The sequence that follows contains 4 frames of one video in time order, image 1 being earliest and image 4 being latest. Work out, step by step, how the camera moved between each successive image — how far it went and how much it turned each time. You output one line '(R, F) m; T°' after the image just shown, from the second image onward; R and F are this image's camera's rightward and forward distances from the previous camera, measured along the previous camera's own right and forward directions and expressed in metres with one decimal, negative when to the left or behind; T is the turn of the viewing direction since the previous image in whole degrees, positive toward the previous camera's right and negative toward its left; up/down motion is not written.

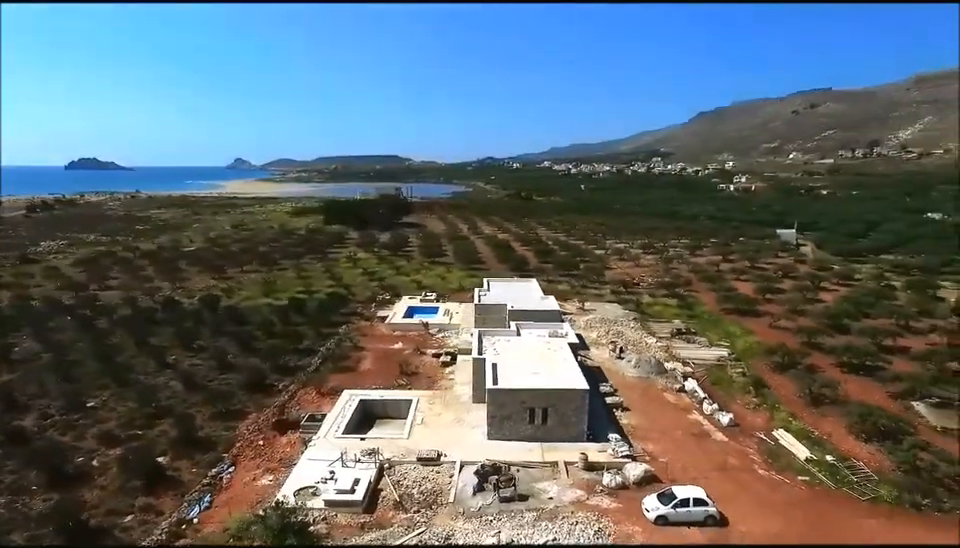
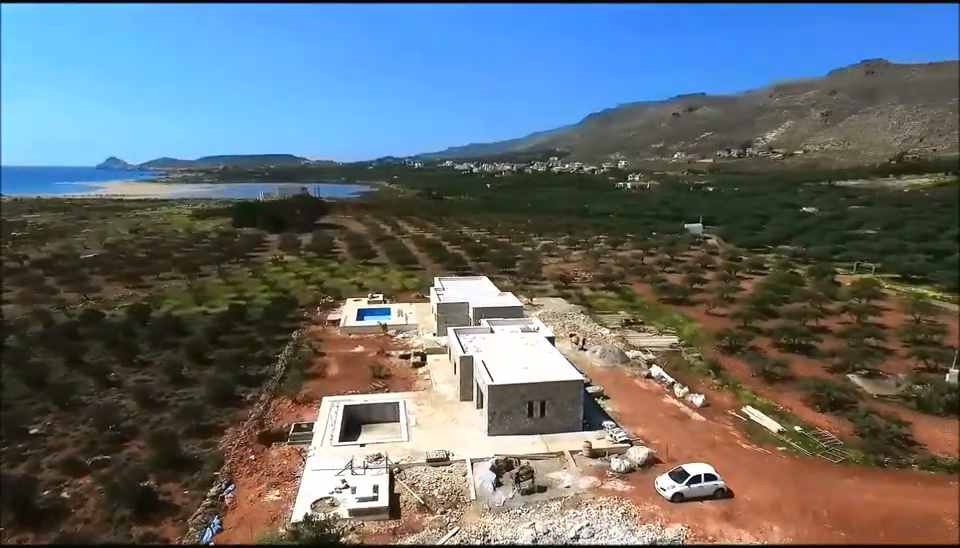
(-3.0, +0.2) m; +10°
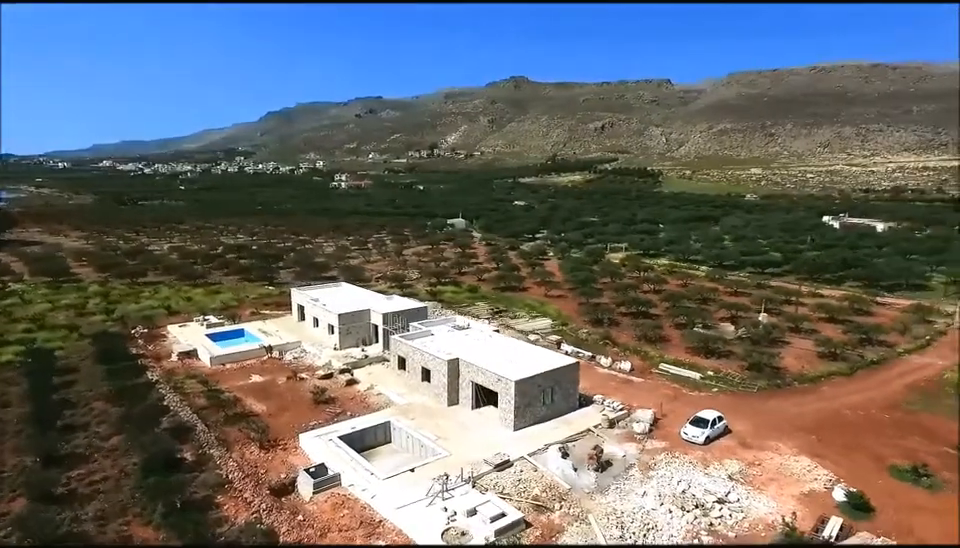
(-9.7, +2.7) m; +29°
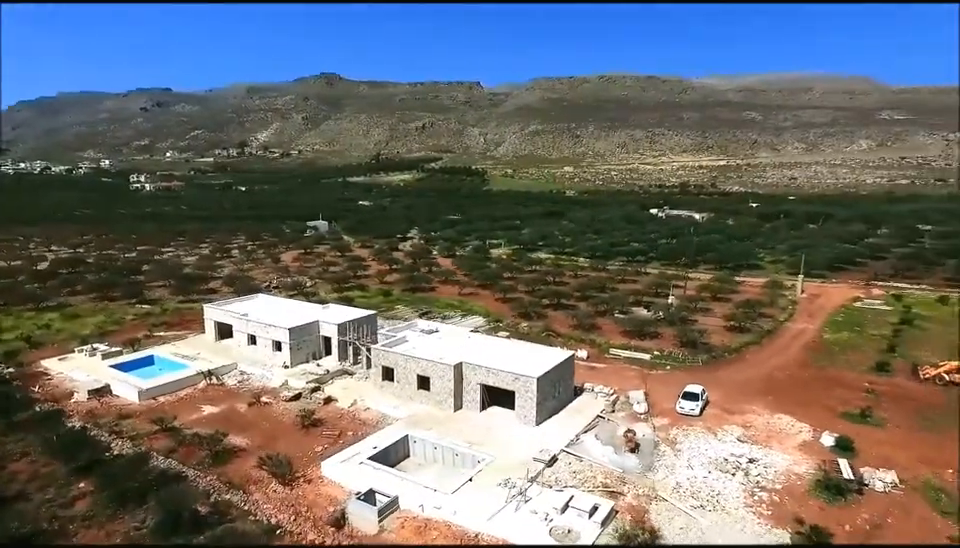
(-6.3, +1.1) m; +18°
